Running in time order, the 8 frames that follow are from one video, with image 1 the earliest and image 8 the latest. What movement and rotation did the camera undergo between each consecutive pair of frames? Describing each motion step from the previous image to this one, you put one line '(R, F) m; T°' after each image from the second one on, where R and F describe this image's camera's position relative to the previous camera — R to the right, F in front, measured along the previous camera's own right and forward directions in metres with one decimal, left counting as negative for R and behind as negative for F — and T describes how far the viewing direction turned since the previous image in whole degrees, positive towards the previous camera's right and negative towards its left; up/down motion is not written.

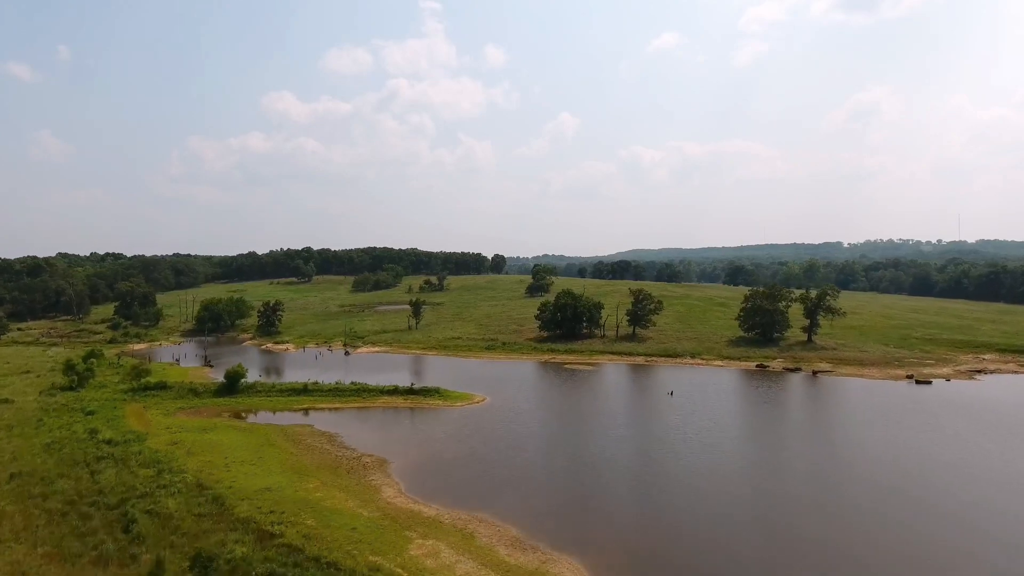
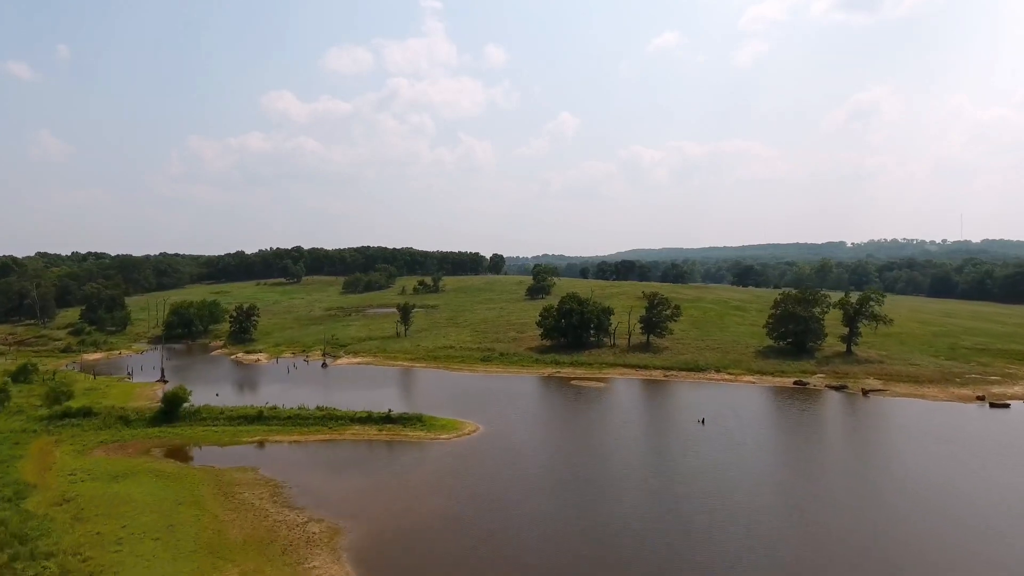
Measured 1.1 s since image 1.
(+0.1, +7.5) m; 0°
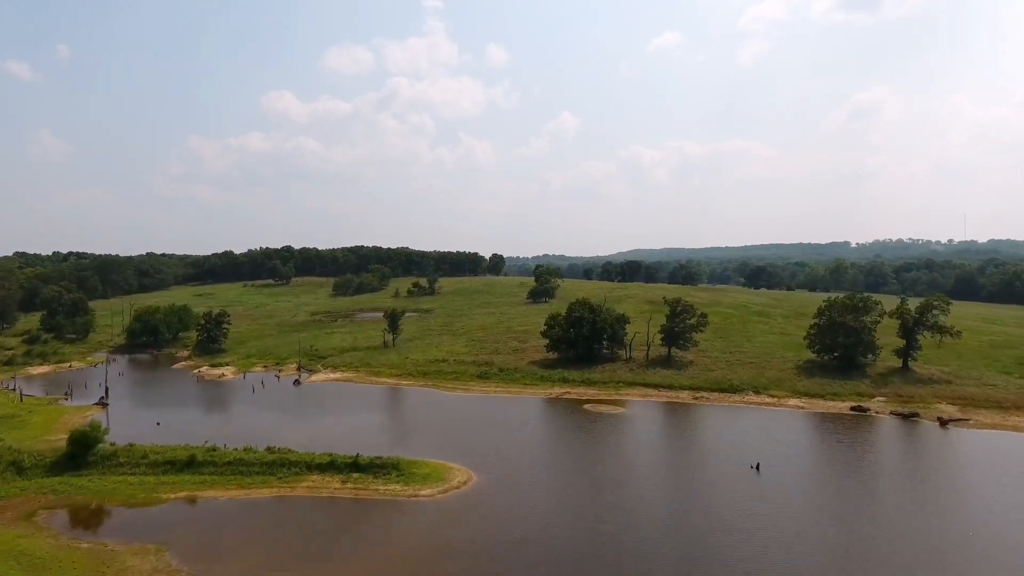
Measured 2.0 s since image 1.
(-0.1, +7.8) m; 0°
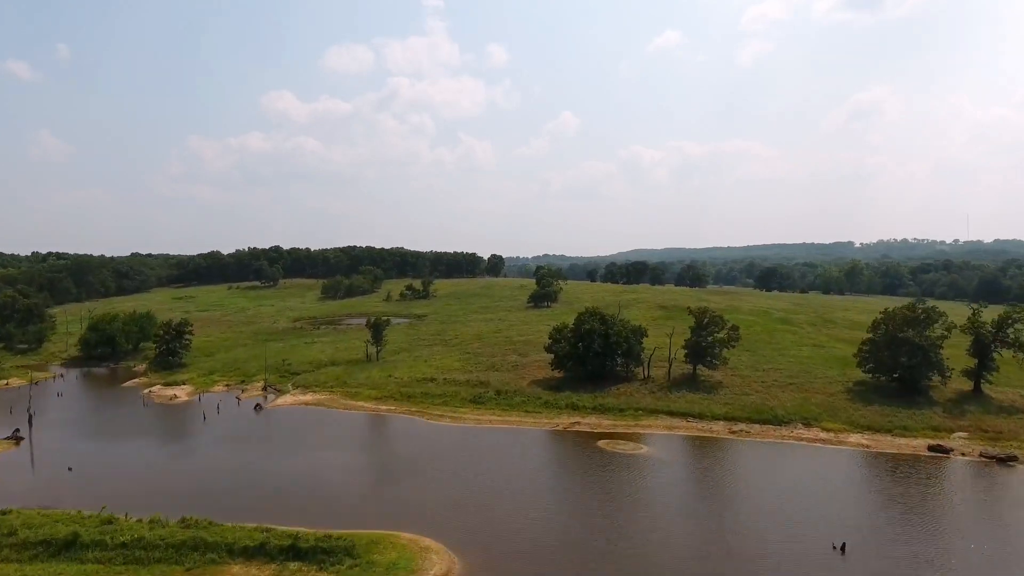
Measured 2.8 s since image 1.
(+0.1, +7.4) m; 0°
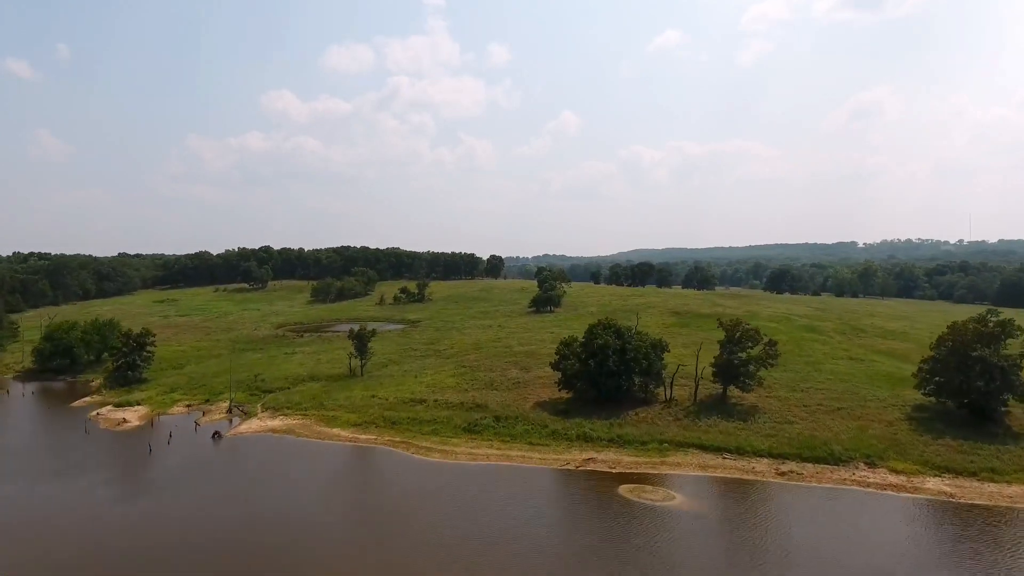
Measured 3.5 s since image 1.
(0.0, +6.2) m; 0°
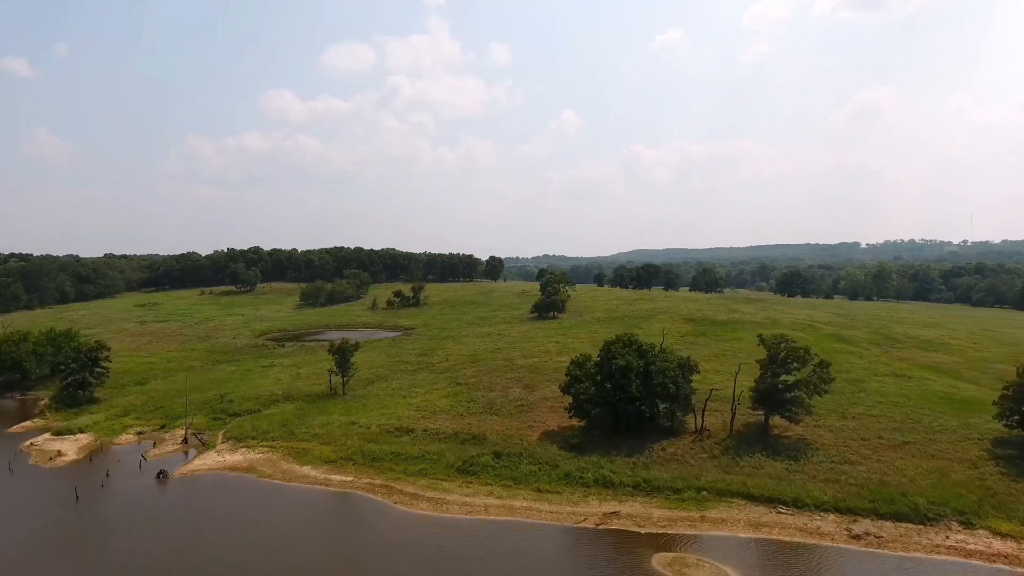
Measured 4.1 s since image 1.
(-0.1, +6.0) m; 0°
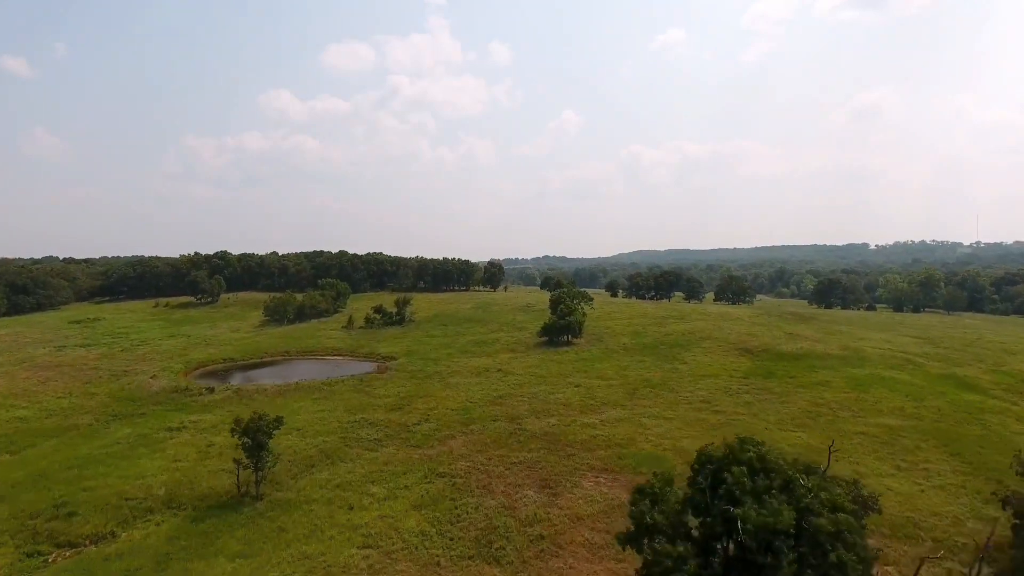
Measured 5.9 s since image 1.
(-0.4, +16.3) m; 0°
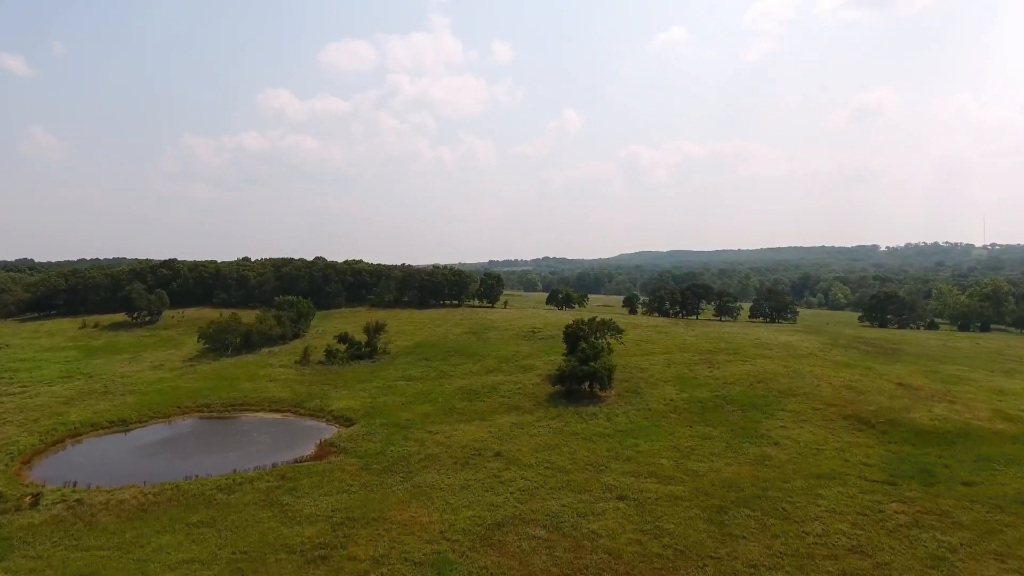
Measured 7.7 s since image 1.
(-0.2, +18.3) m; 0°
